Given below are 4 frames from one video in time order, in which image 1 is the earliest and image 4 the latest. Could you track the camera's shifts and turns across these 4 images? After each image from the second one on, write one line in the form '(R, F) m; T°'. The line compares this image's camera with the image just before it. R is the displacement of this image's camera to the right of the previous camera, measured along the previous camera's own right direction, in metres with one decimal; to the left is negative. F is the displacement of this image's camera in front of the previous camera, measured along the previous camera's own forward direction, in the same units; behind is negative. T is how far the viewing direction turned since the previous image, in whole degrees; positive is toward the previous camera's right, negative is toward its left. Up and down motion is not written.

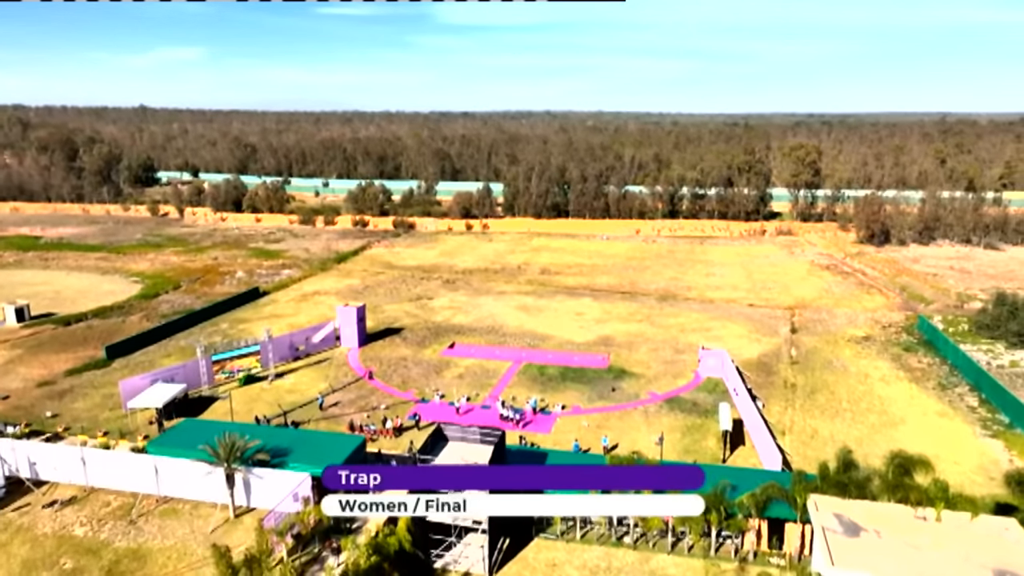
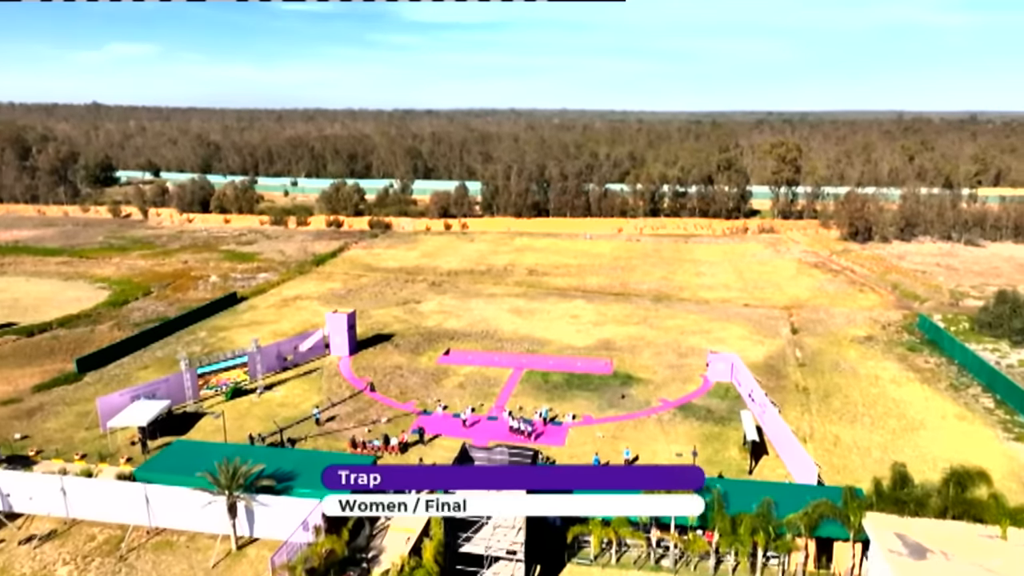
(-2.3, +2.1) m; +3°
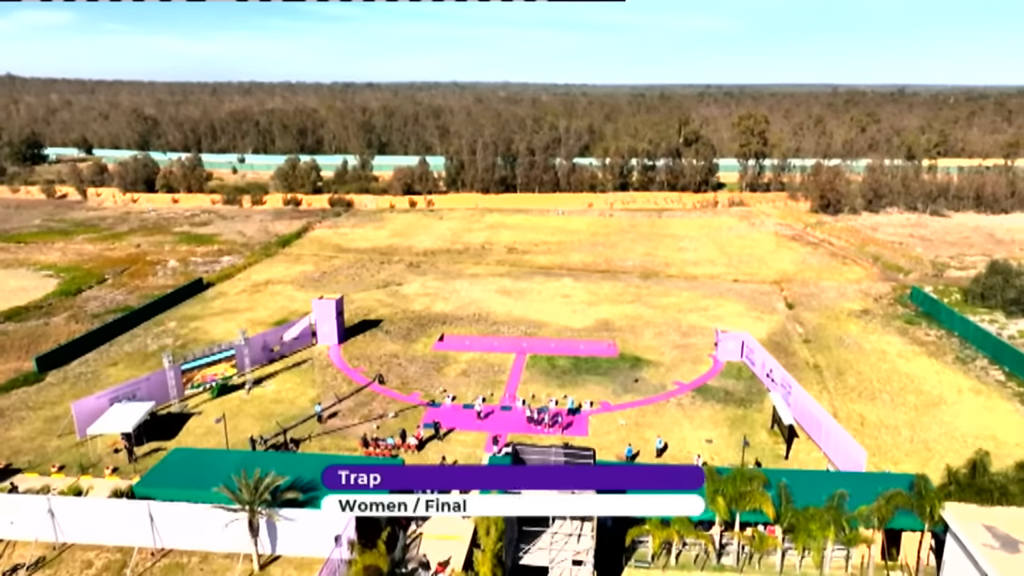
(-3.5, +2.4) m; +5°
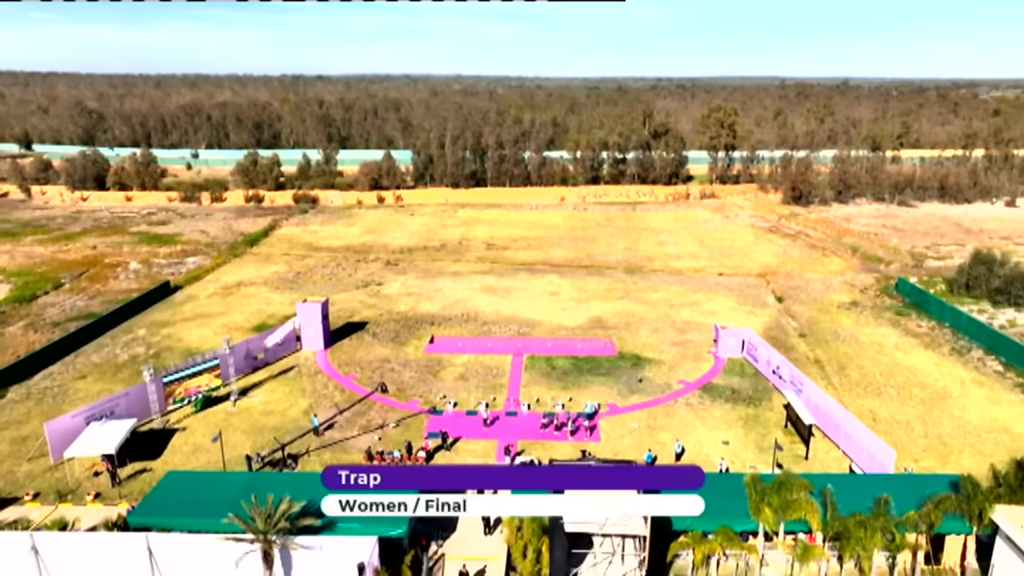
(-2.4, +1.6) m; +4°
